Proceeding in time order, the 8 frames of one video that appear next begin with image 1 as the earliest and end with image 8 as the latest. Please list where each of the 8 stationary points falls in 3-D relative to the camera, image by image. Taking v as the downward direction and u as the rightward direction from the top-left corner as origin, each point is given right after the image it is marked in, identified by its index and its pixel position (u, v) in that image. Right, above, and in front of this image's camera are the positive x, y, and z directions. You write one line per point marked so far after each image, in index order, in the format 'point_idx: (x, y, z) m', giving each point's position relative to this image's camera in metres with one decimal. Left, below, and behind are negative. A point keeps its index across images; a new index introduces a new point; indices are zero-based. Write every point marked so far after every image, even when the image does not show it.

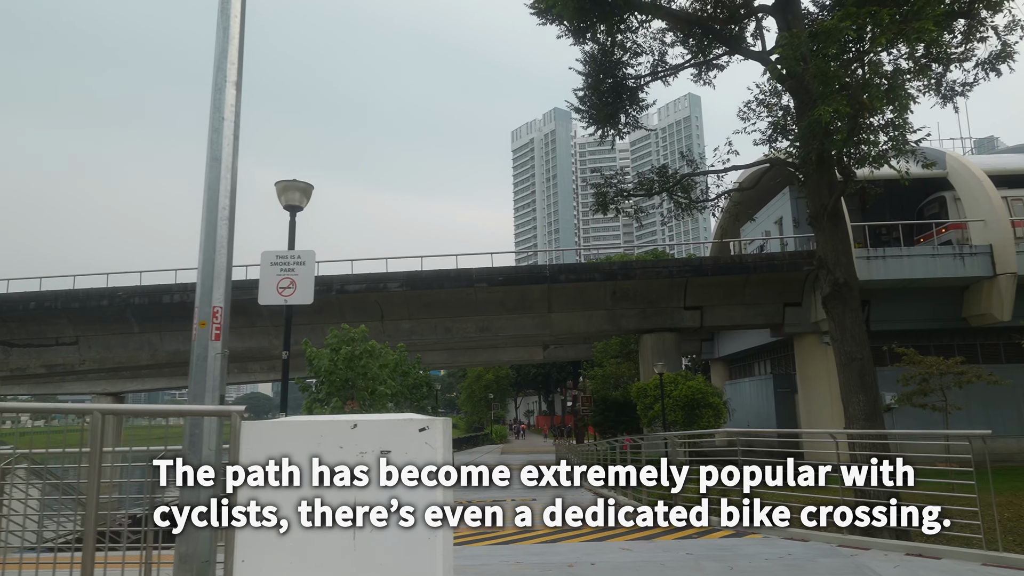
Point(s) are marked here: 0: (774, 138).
0: (+6.3, +3.6, +16.3) m
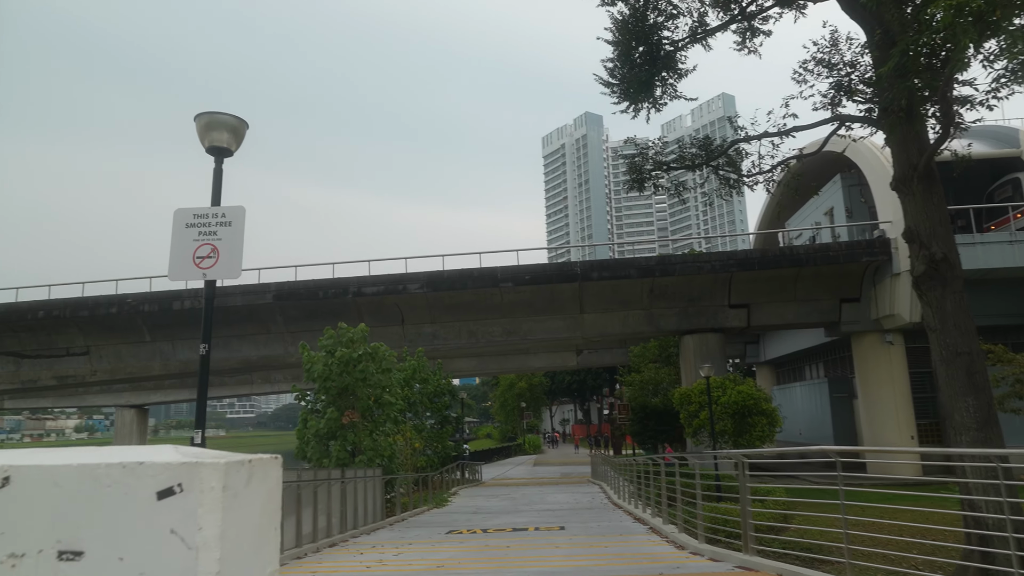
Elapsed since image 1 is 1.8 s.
0: (+6.7, +3.9, +14.0) m
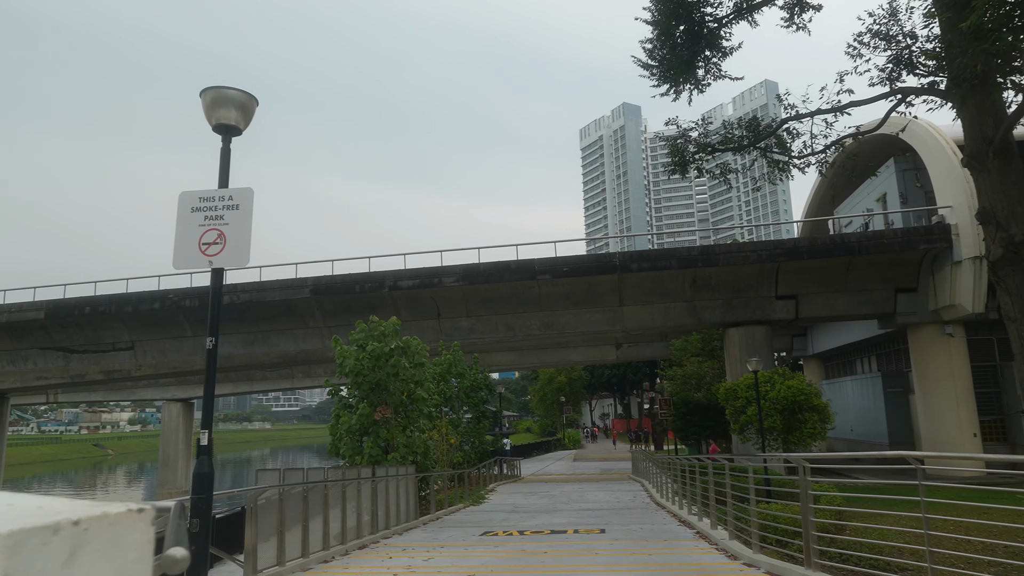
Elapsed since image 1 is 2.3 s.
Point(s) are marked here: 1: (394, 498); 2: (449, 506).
0: (+7.4, +4.1, +13.0) m
1: (-1.9, -3.5, +11.2) m
2: (-1.4, -4.8, +14.9) m
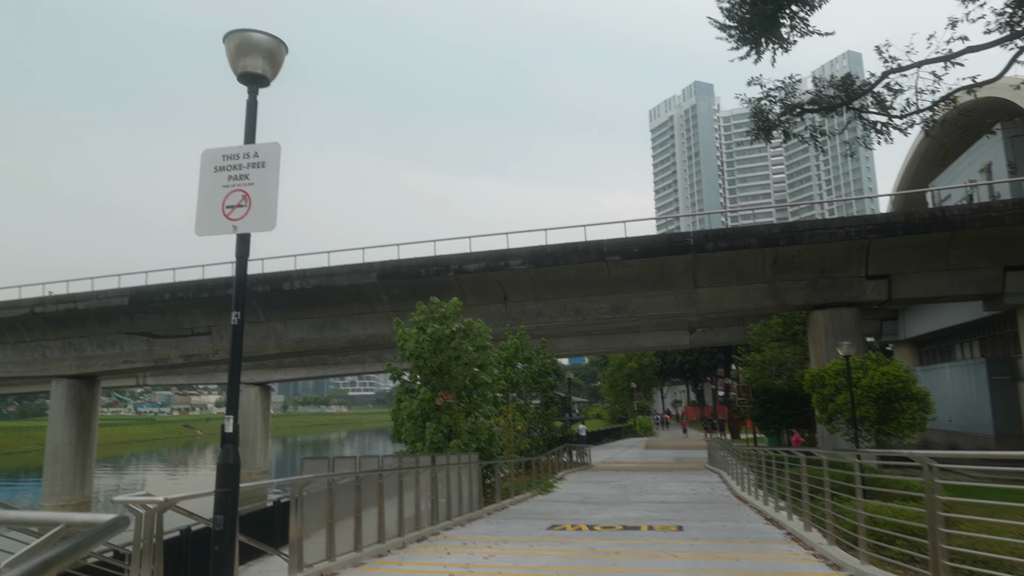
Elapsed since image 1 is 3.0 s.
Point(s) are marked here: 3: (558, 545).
0: (+8.5, +4.5, +11.4) m
1: (-0.9, -3.2, +10.7) m
2: (+0.1, -4.4, +14.3) m
3: (+0.5, -3.0, +7.9) m
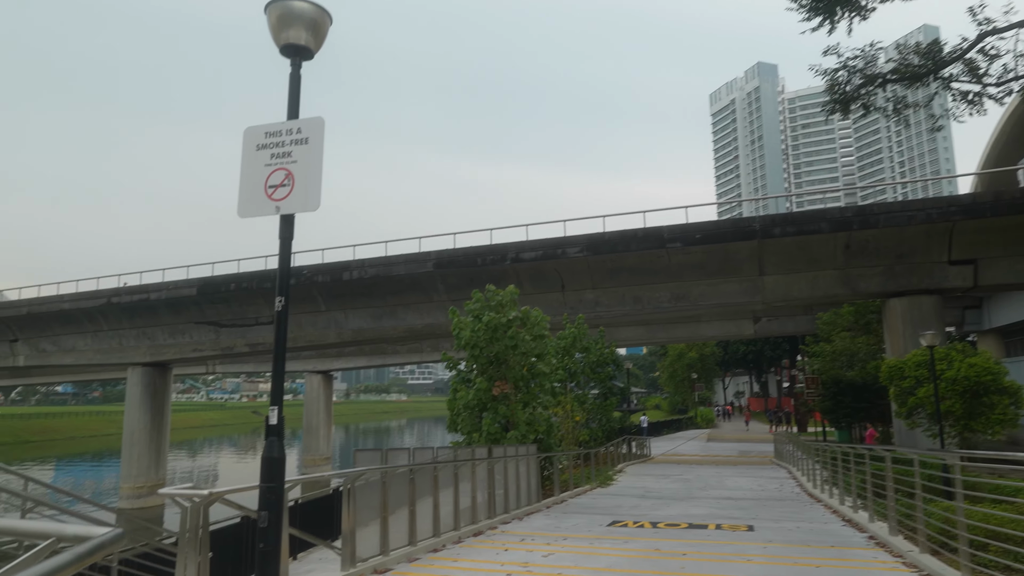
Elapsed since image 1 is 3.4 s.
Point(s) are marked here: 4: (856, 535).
0: (+9.4, +4.8, +10.2) m
1: (0.0, -3.0, +10.4) m
2: (+1.3, -4.1, +14.0) m
3: (+1.2, -2.8, +7.5) m
4: (+4.3, -3.1, +8.5) m
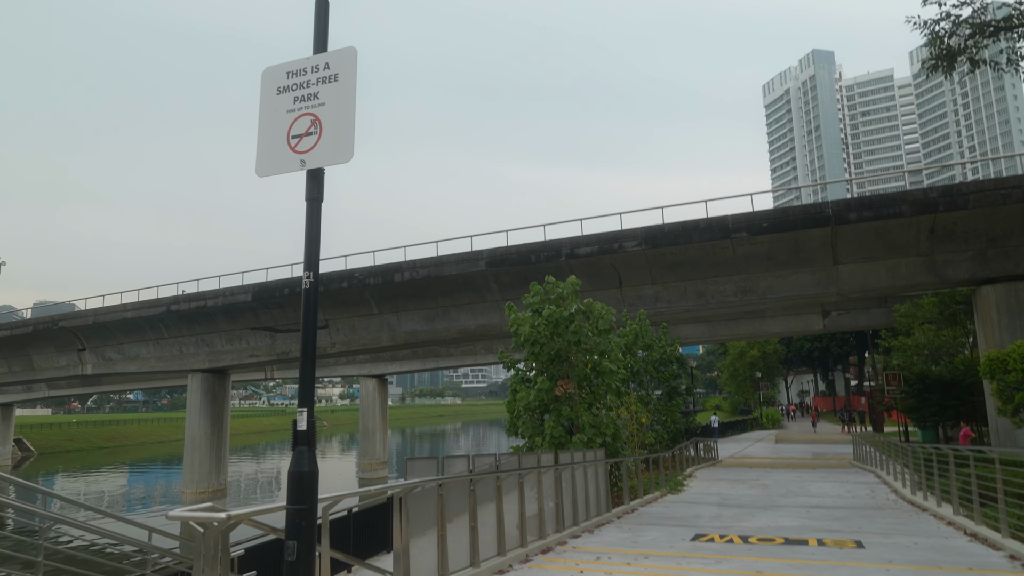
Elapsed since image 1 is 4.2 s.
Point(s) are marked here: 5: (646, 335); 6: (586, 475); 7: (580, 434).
0: (+10.1, +5.2, +8.7) m
1: (+1.0, -2.8, +9.5) m
2: (+2.5, -4.0, +13.0) m
3: (+1.9, -2.7, +6.5) m
4: (+5.1, -2.9, +7.3) m
5: (+3.7, -1.3, +18.6) m
6: (+1.1, -2.7, +9.7) m
7: (+1.1, -2.4, +11.1) m
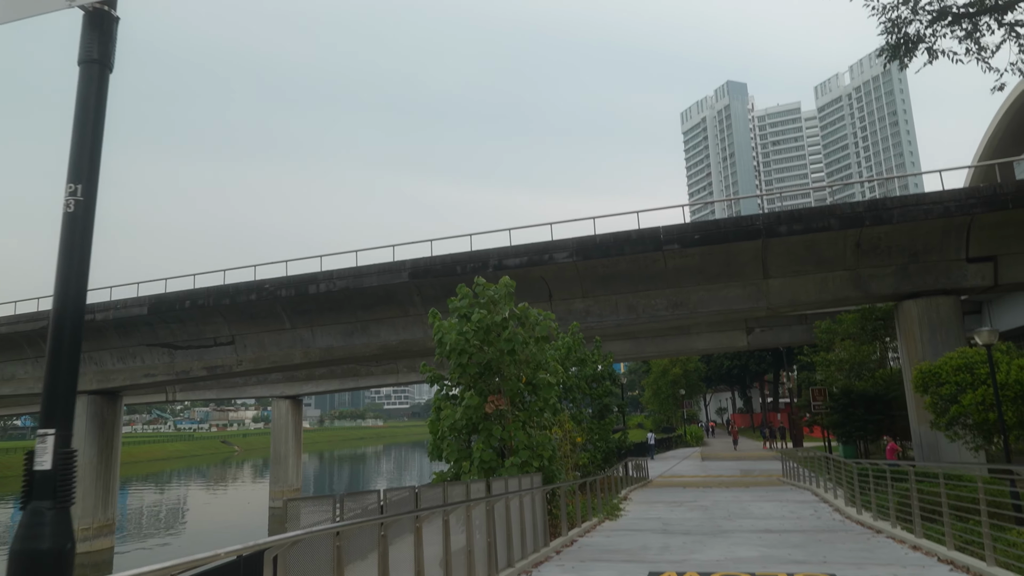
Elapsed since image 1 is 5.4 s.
0: (+9.3, +5.1, +8.6) m
1: (+0.1, -2.8, +8.2) m
2: (+1.2, -4.1, +11.8) m
3: (+1.3, -2.6, +5.3) m
4: (+4.4, -2.8, +6.5) m
5: (+1.7, -1.6, +17.6) m
6: (+0.1, -2.7, +8.4) m
7: (0.0, -2.5, +9.8) m
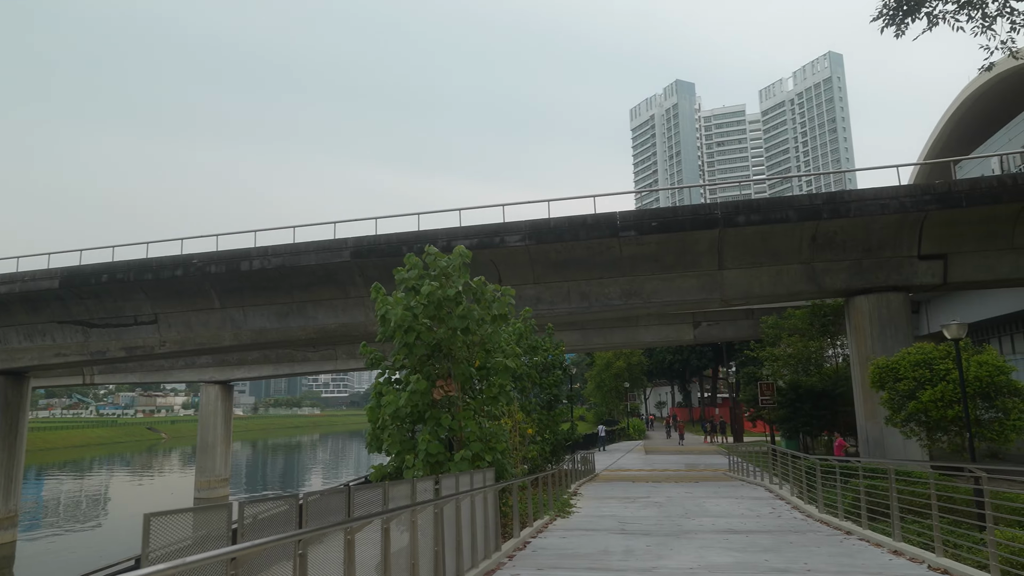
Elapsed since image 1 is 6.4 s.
0: (+8.9, +5.1, +8.3) m
1: (-0.5, -2.5, +7.2) m
2: (+0.3, -3.8, +10.9) m
3: (+1.0, -2.3, +4.4) m
4: (+4.0, -2.7, +5.8) m
5: (+0.4, -1.2, +16.6) m
6: (-0.4, -2.3, +7.3) m
7: (-0.7, -2.1, +8.8) m
